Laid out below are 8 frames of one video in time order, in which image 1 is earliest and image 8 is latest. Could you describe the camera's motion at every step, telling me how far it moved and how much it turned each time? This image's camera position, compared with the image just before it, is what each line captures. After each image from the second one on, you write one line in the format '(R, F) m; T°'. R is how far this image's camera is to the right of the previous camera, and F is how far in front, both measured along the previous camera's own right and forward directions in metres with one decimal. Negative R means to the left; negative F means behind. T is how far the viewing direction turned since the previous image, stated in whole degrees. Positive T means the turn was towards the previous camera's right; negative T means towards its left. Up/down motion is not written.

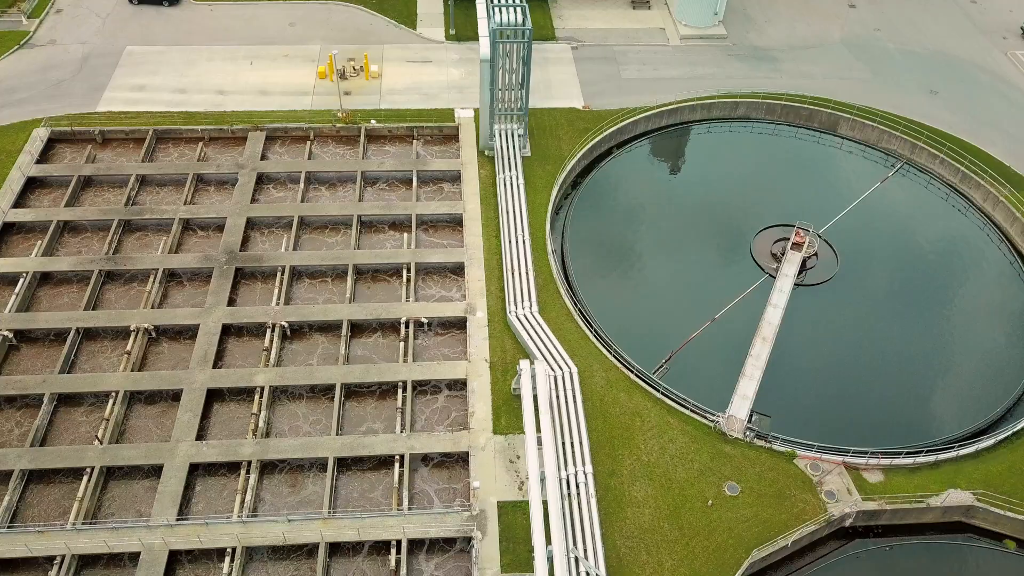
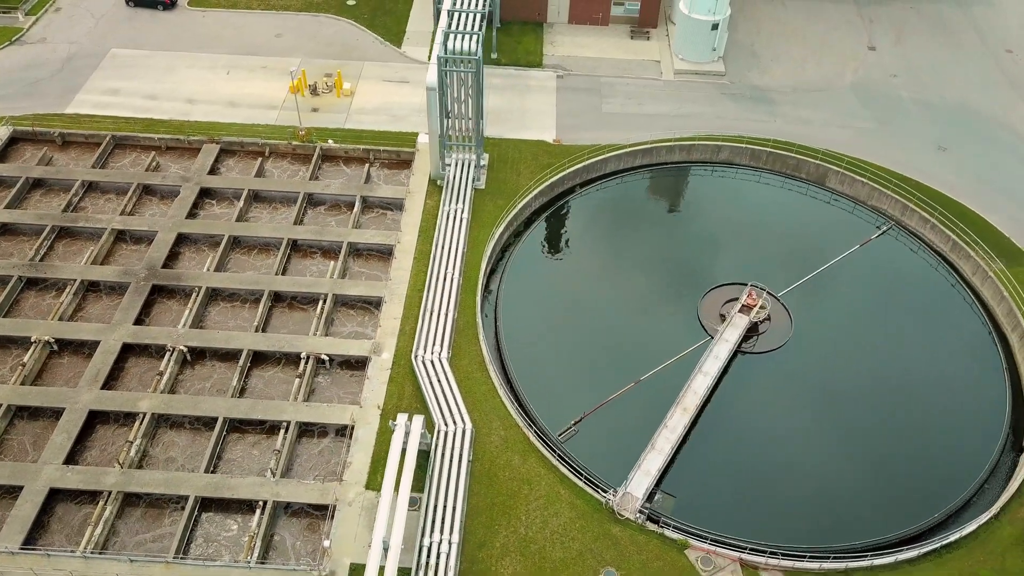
(+6.6, +2.3) m; -5°
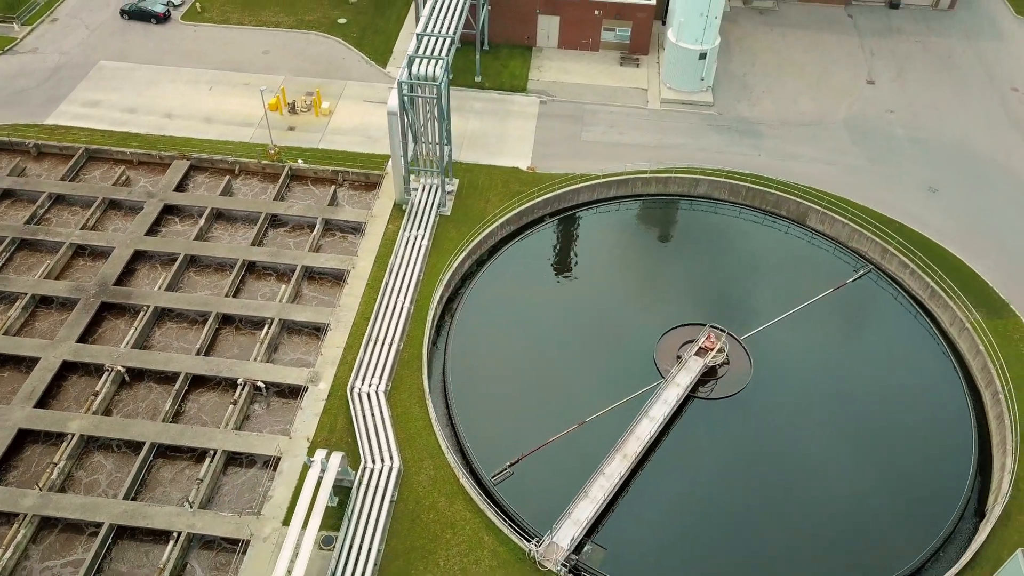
(+3.7, +1.0) m; -2°
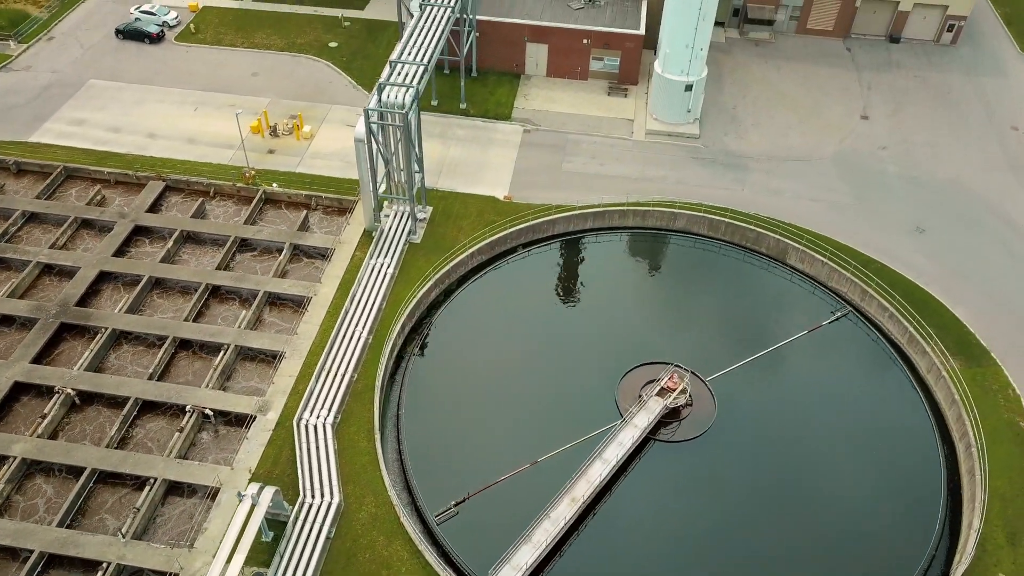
(+2.8, +0.7) m; -2°
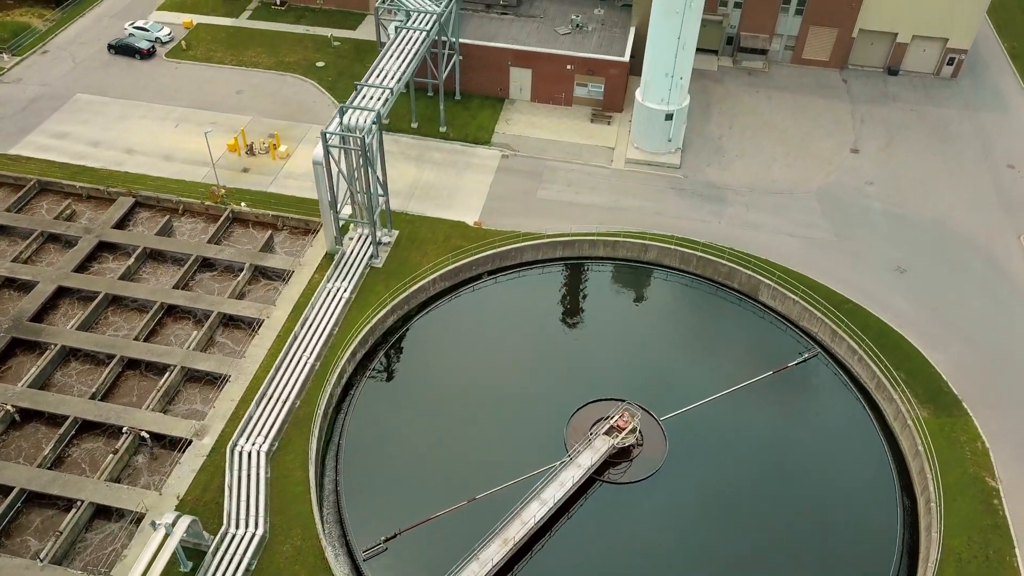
(+3.3, +0.9) m; -2°
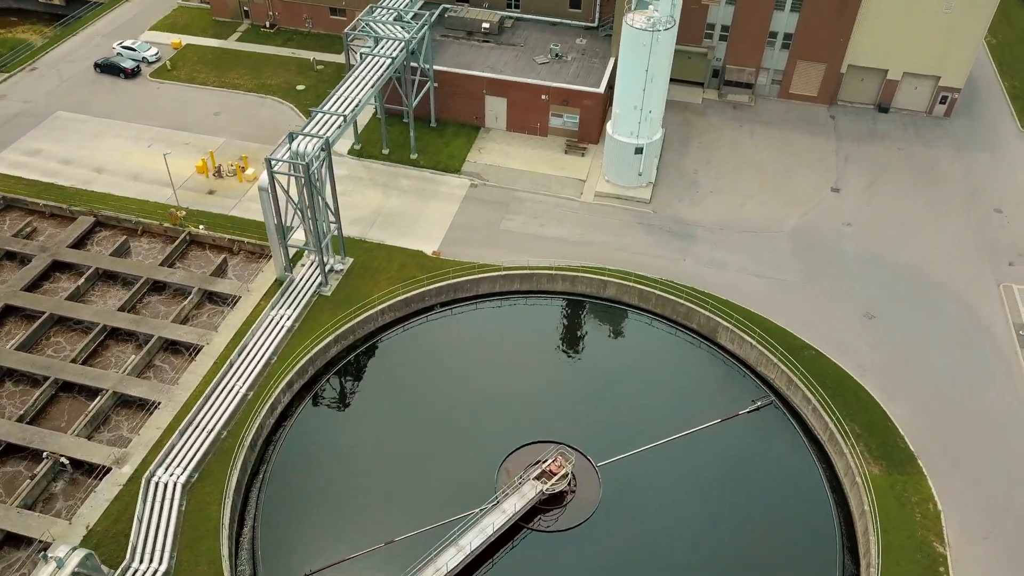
(+3.9, +1.0) m; -2°
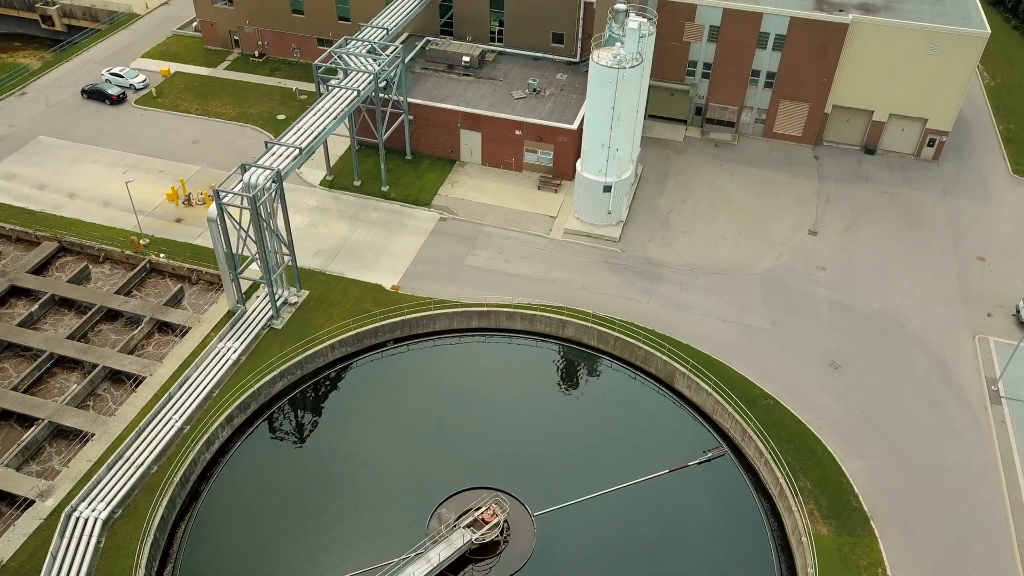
(+3.4, +0.9) m; -2°
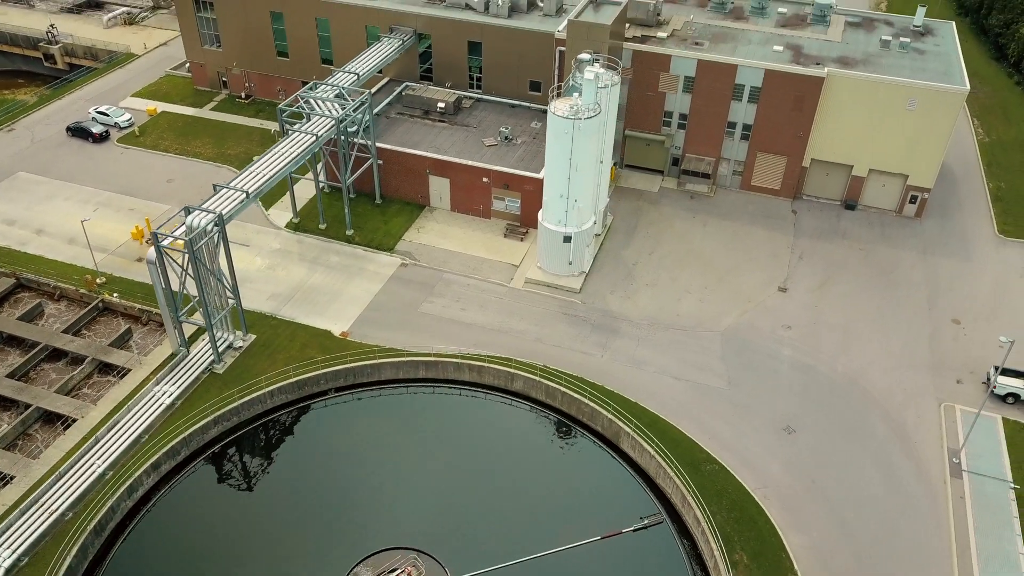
(+3.9, +1.0) m; -2°
